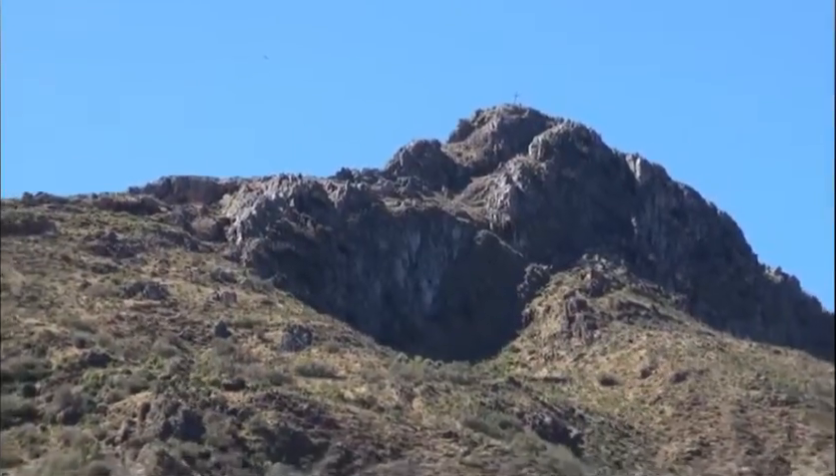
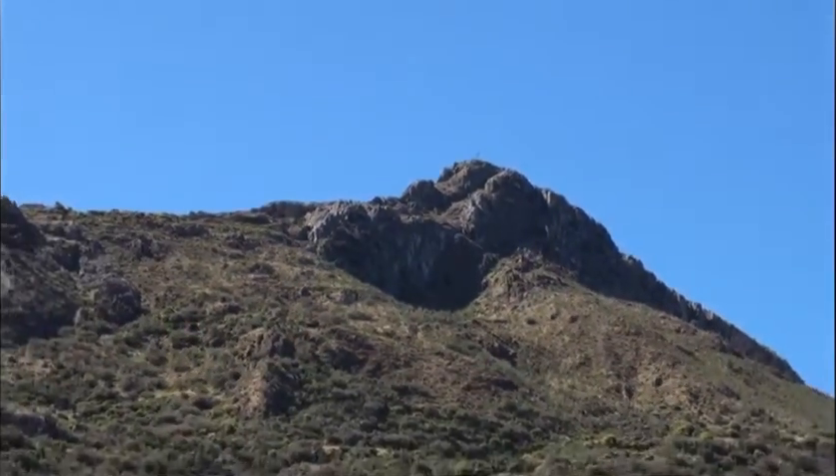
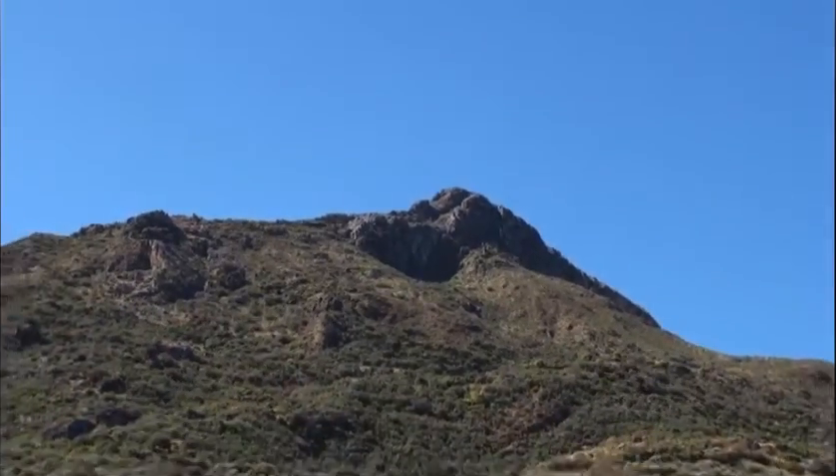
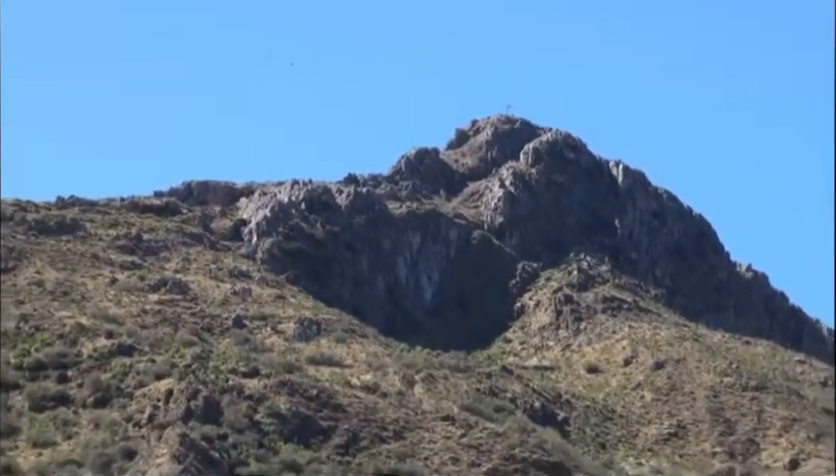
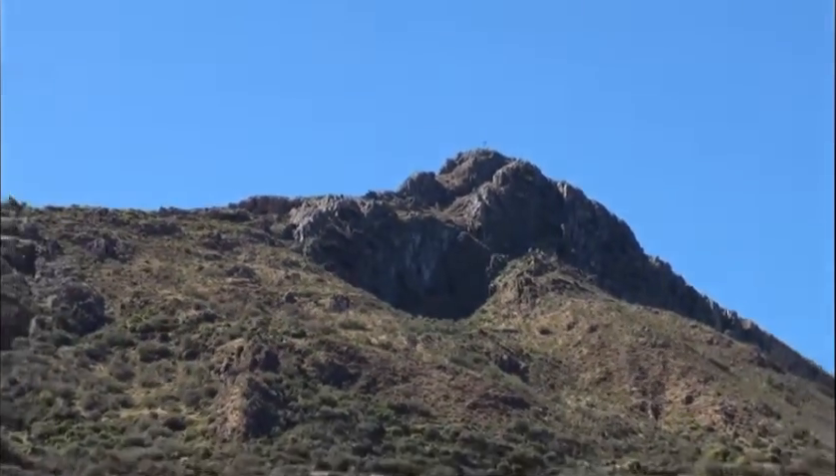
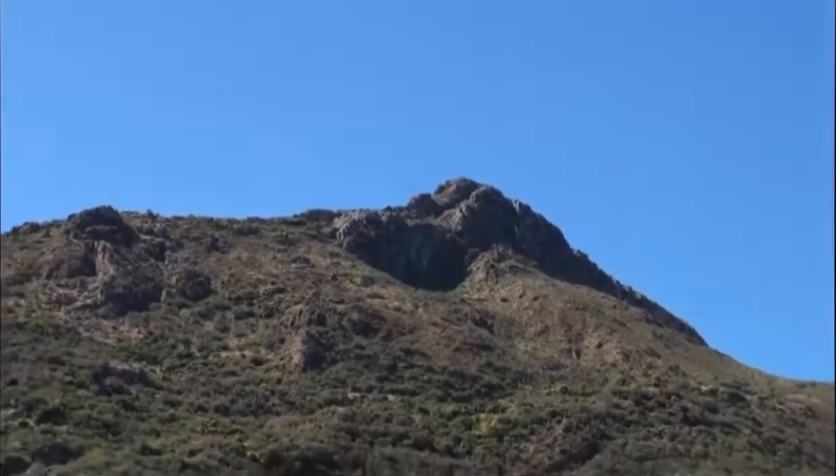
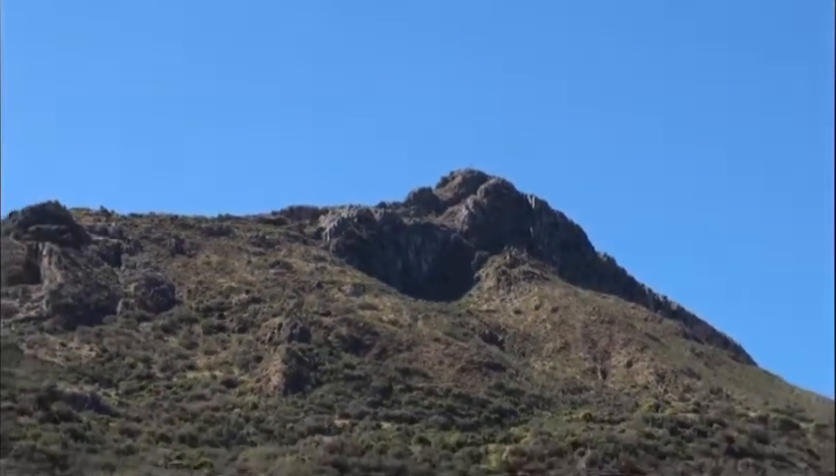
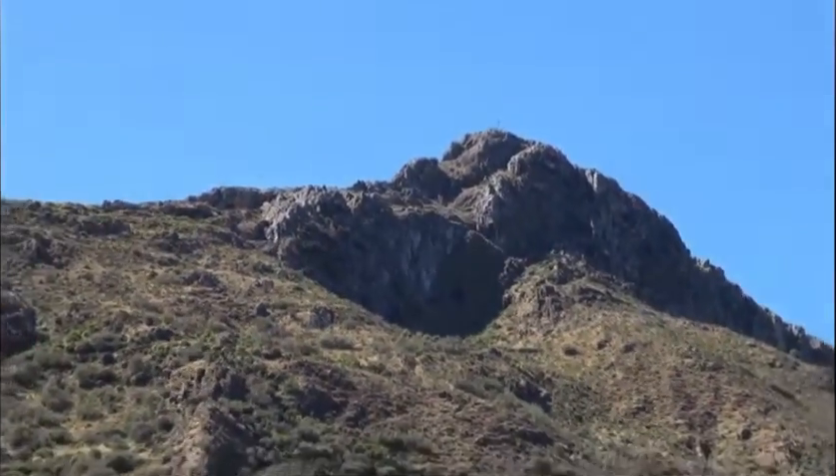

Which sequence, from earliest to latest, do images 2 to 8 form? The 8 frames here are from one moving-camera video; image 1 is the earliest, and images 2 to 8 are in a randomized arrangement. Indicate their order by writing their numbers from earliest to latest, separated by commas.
4, 8, 5, 2, 7, 6, 3
